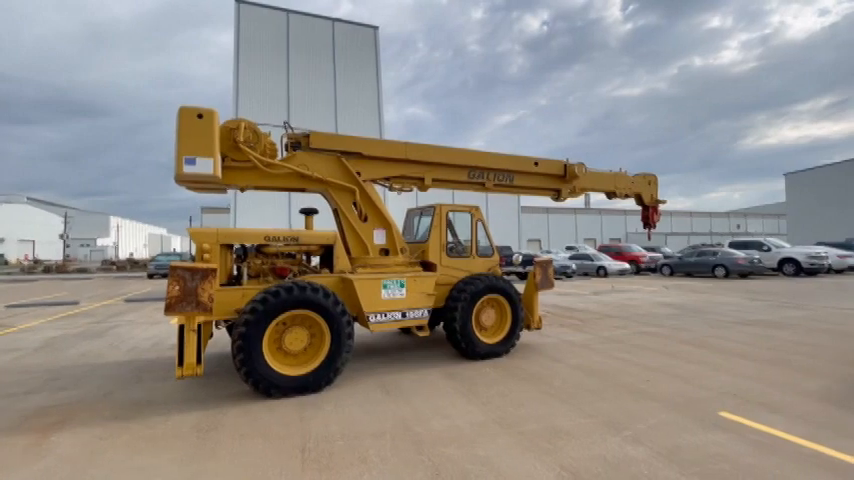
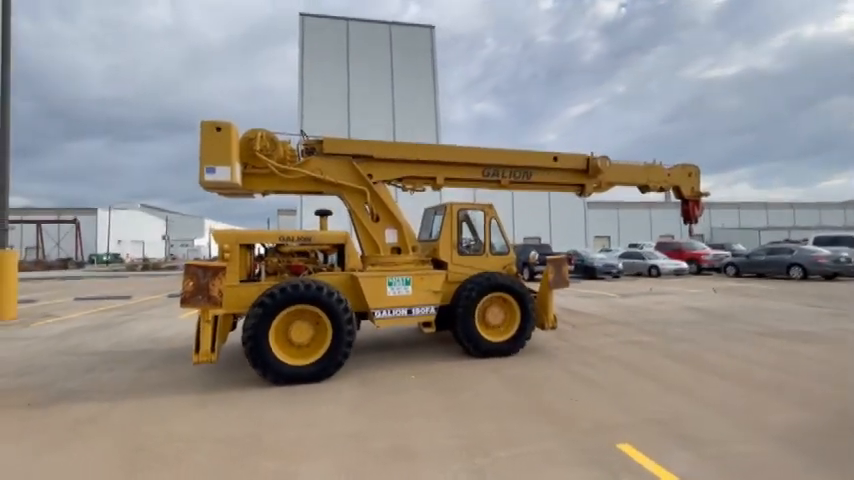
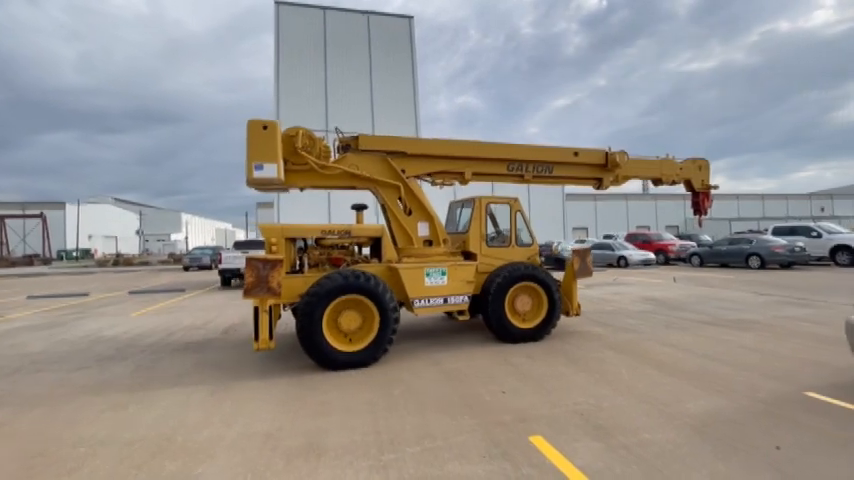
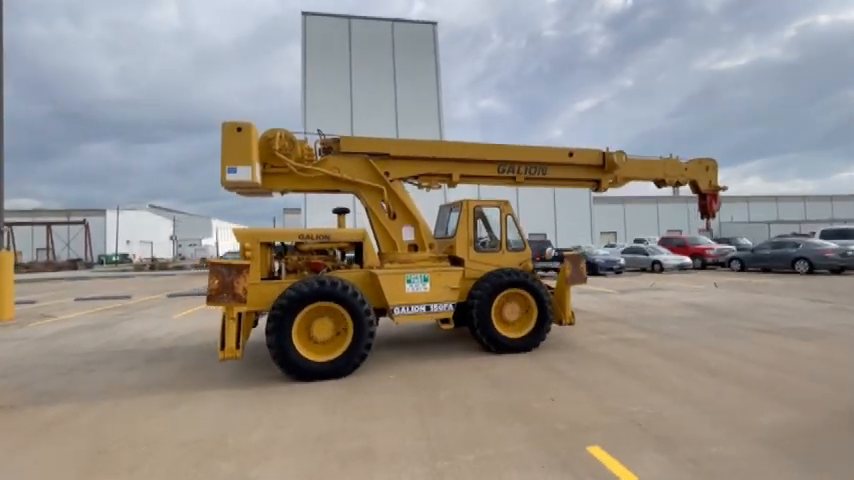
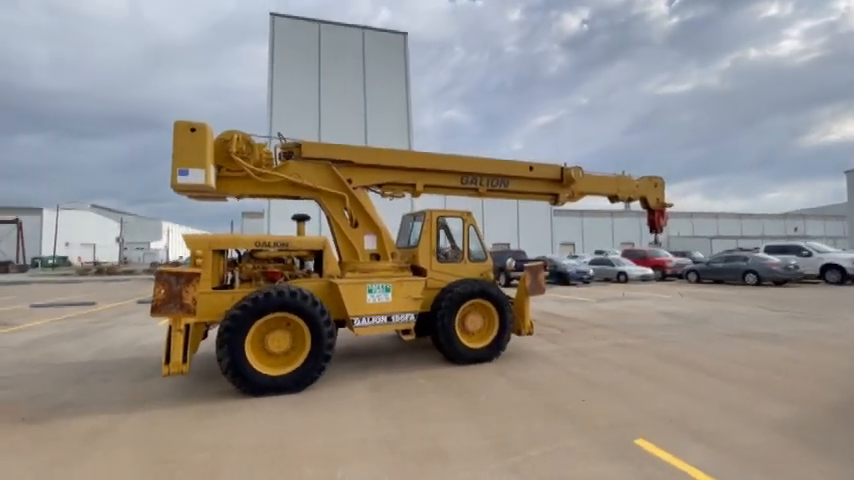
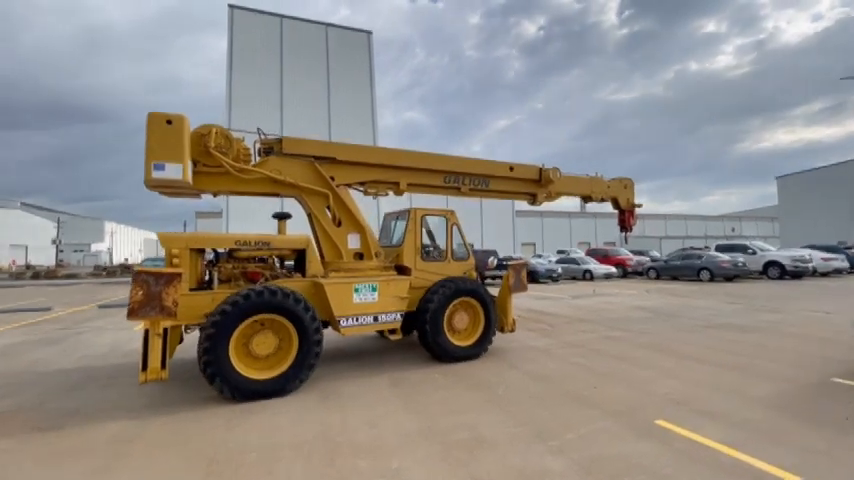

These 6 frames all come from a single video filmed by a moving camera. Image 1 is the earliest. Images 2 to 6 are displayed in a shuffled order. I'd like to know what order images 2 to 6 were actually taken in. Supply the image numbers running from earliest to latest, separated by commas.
6, 5, 2, 4, 3
